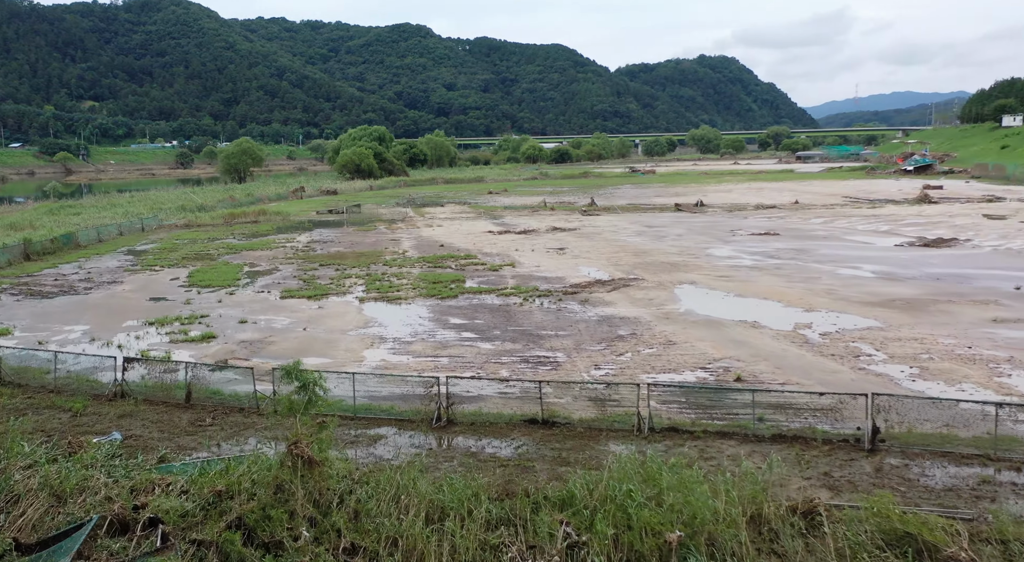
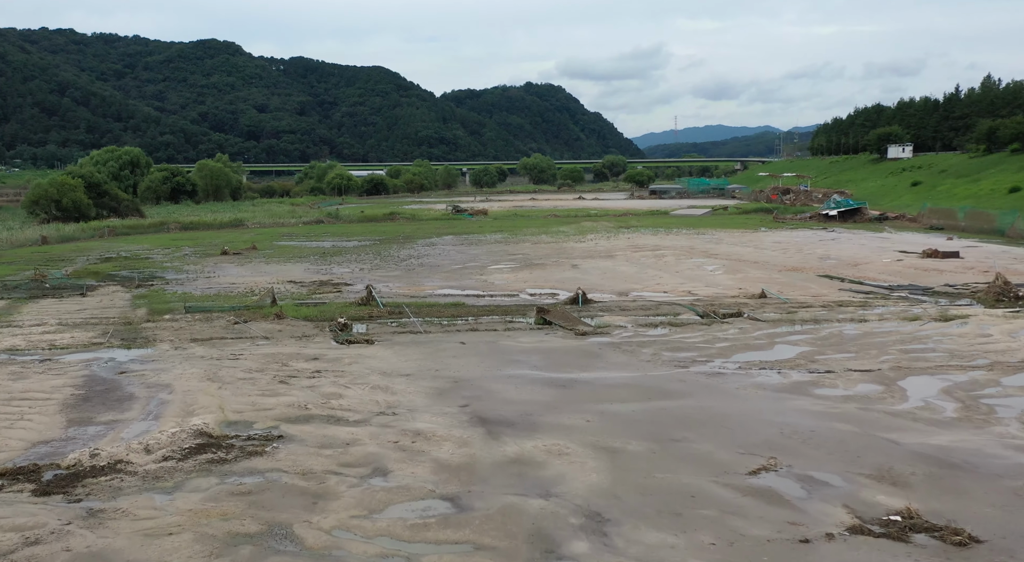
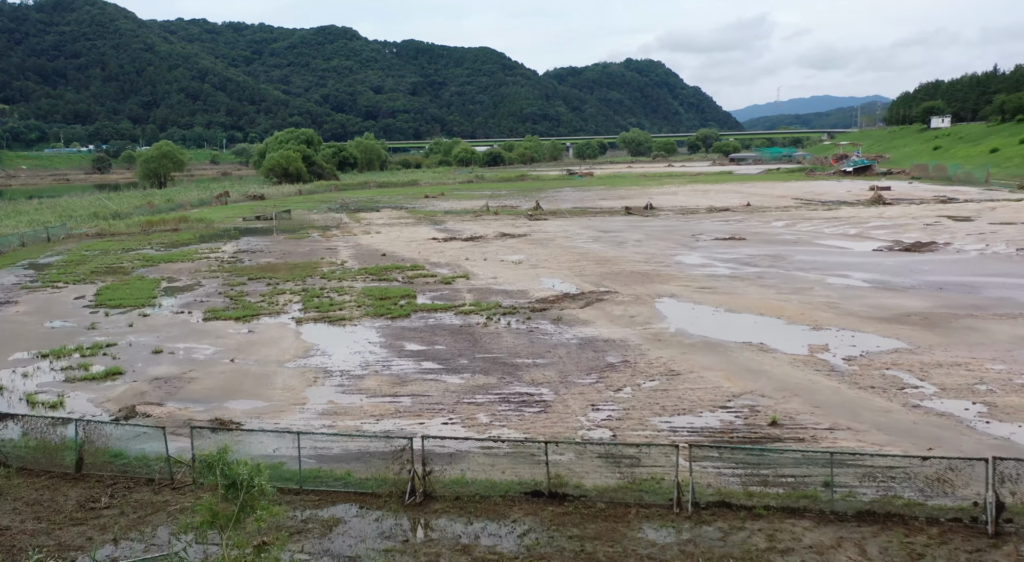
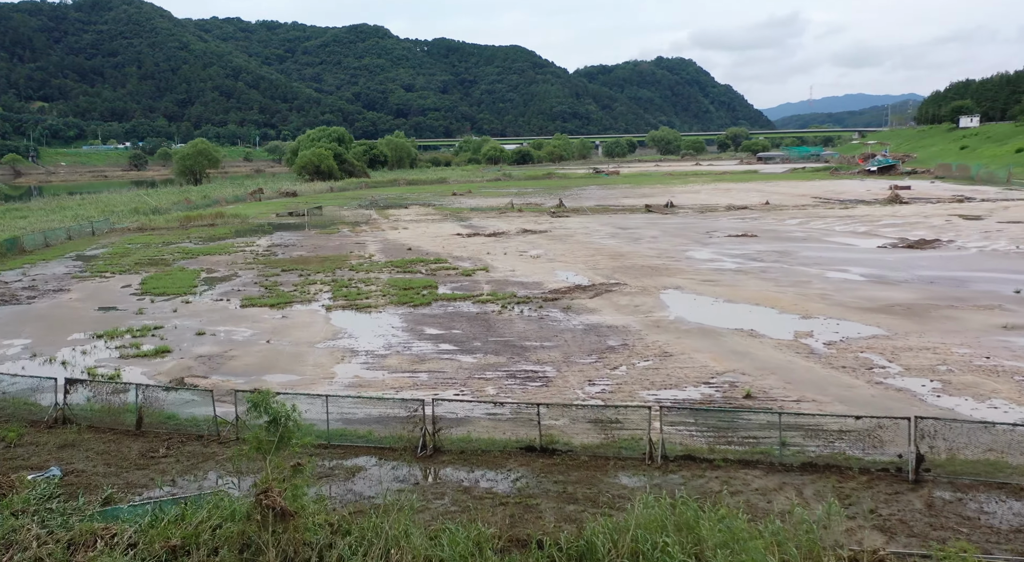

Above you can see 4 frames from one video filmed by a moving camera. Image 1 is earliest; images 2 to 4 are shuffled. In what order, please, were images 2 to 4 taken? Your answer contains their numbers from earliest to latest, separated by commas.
4, 3, 2
